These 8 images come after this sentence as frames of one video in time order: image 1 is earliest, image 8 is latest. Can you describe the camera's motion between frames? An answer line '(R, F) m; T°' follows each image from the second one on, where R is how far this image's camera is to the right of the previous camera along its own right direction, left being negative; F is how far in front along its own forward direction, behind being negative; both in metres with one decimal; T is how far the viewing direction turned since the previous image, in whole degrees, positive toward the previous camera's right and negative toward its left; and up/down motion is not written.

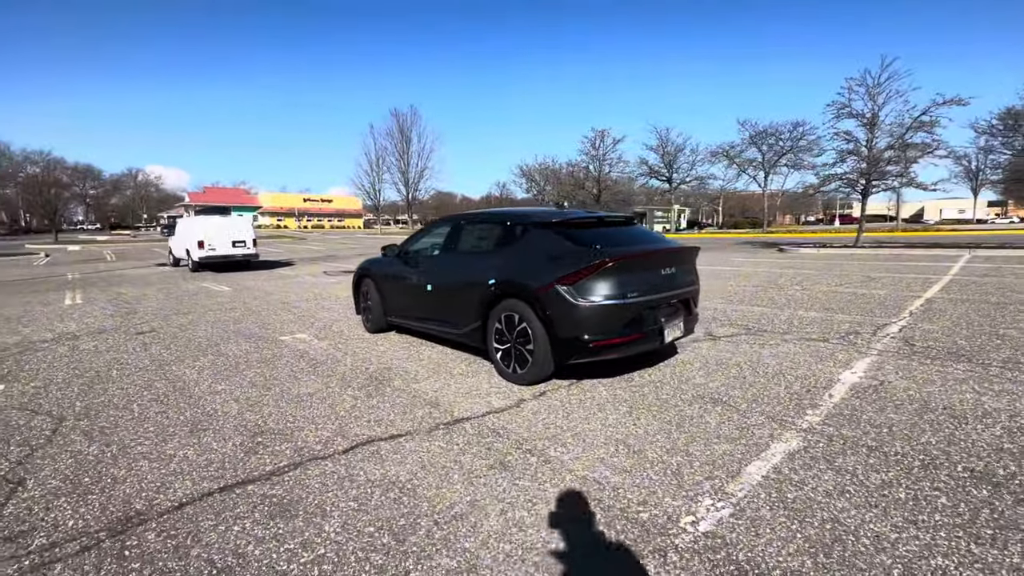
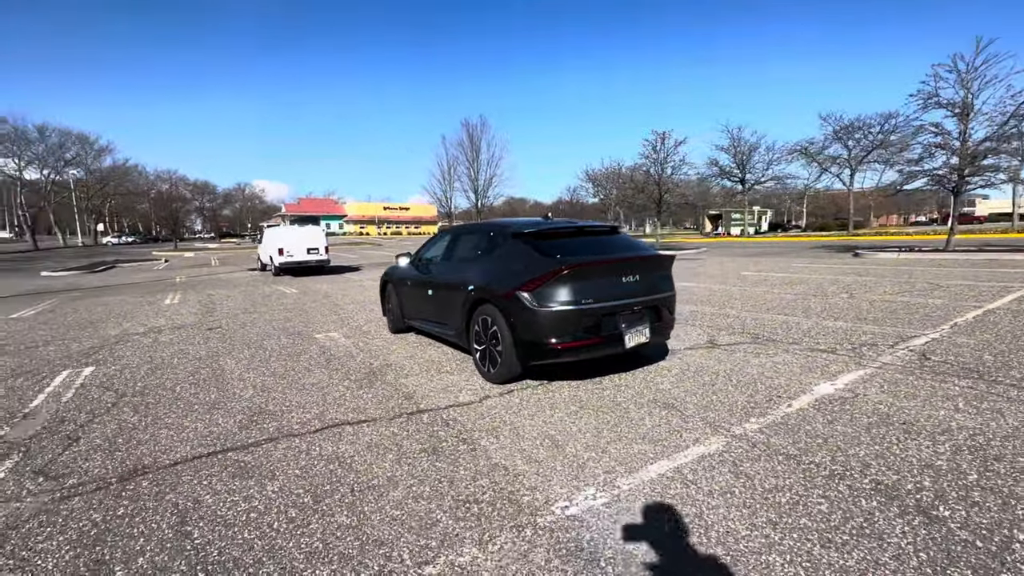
(+1.0, -0.3) m; -9°
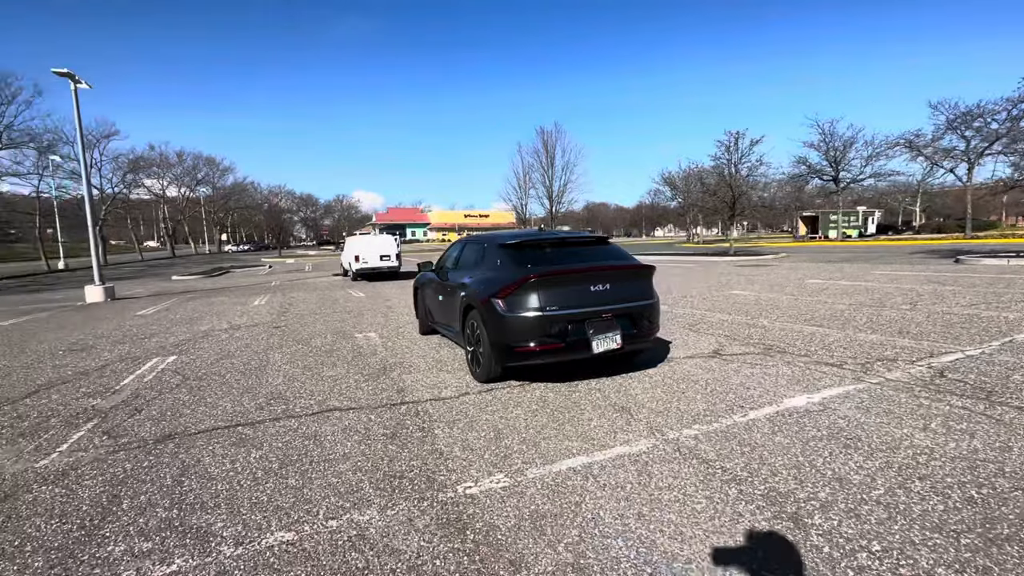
(+1.1, -0.3) m; -10°
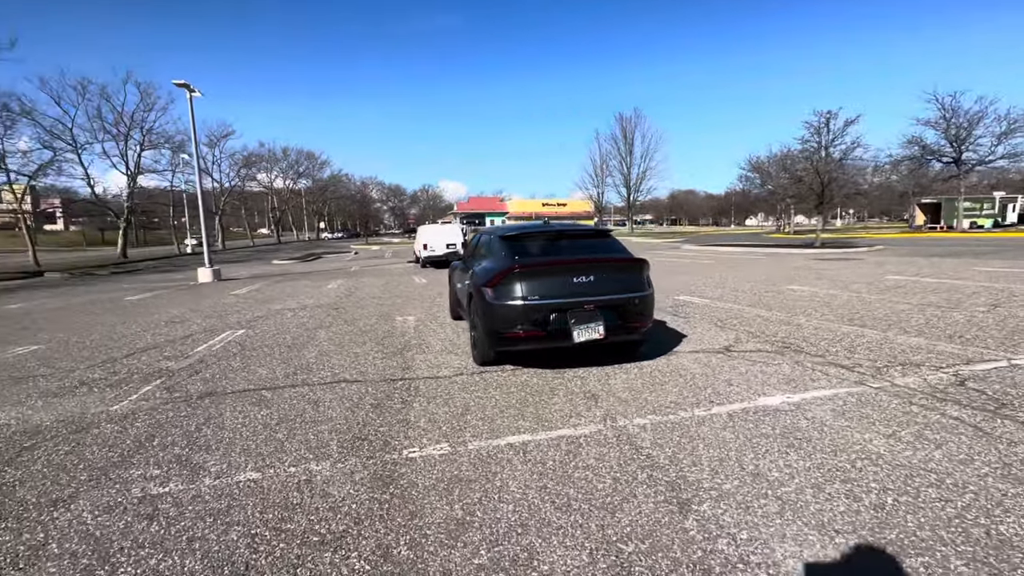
(+1.0, -0.2) m; -10°
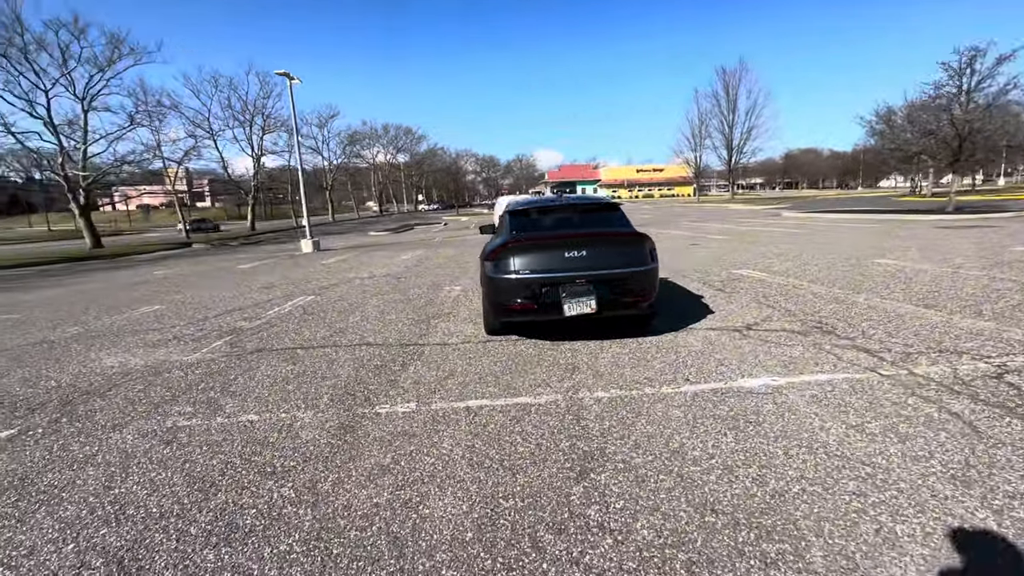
(+1.1, -0.1) m; -12°
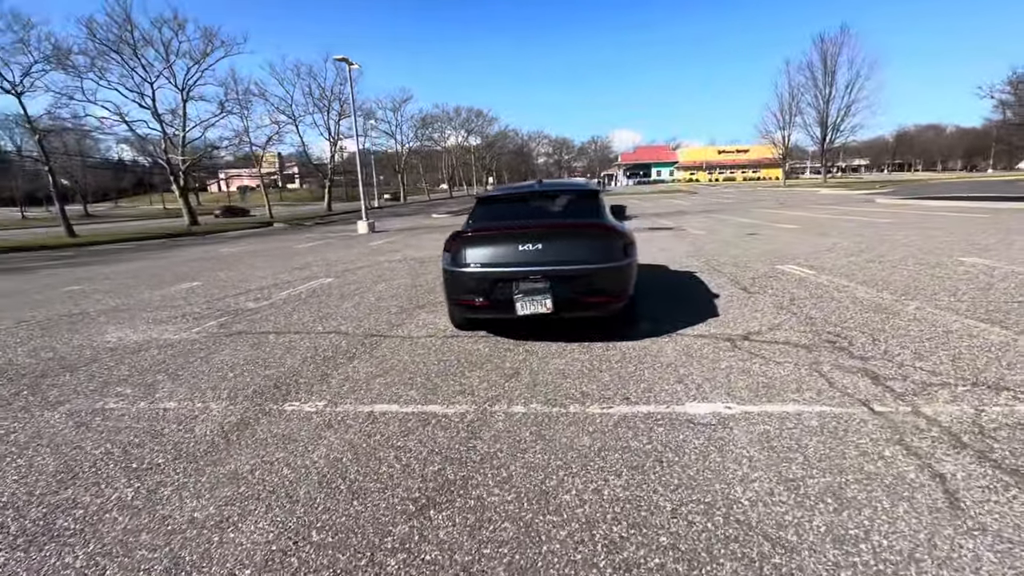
(+1.2, +0.5) m; -9°
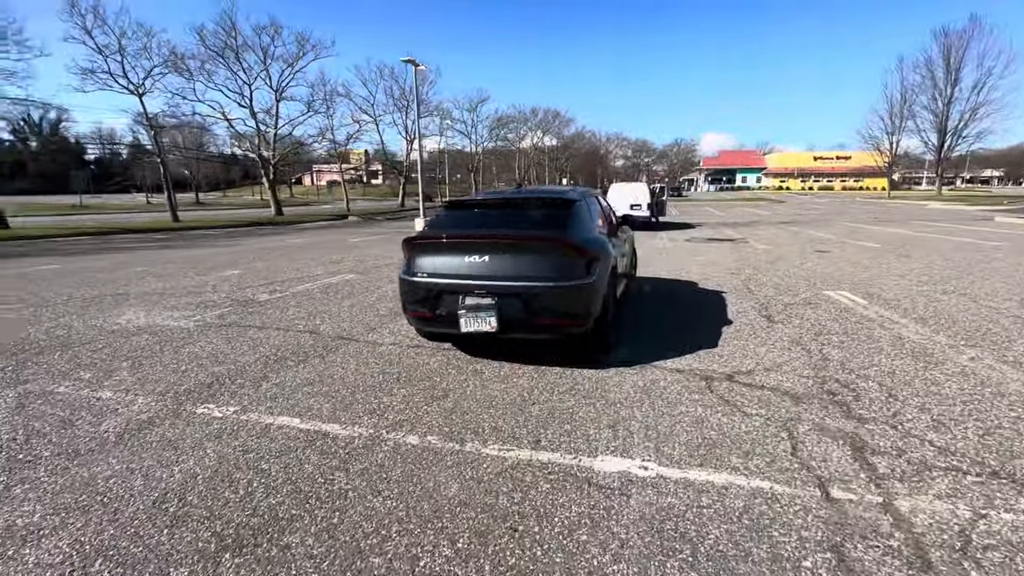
(+1.1, +0.5) m; -9°
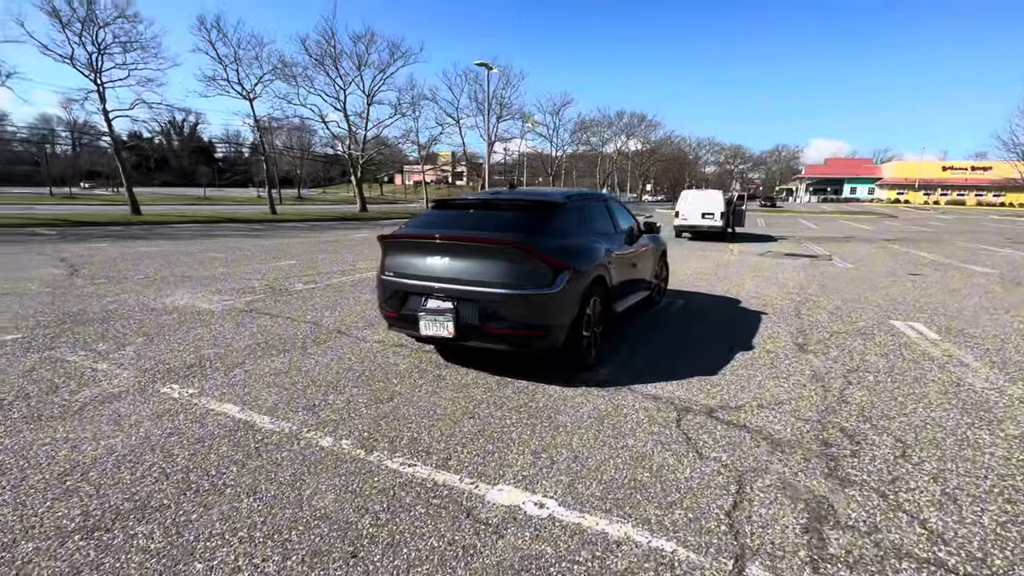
(+1.0, +0.3) m; -10°
